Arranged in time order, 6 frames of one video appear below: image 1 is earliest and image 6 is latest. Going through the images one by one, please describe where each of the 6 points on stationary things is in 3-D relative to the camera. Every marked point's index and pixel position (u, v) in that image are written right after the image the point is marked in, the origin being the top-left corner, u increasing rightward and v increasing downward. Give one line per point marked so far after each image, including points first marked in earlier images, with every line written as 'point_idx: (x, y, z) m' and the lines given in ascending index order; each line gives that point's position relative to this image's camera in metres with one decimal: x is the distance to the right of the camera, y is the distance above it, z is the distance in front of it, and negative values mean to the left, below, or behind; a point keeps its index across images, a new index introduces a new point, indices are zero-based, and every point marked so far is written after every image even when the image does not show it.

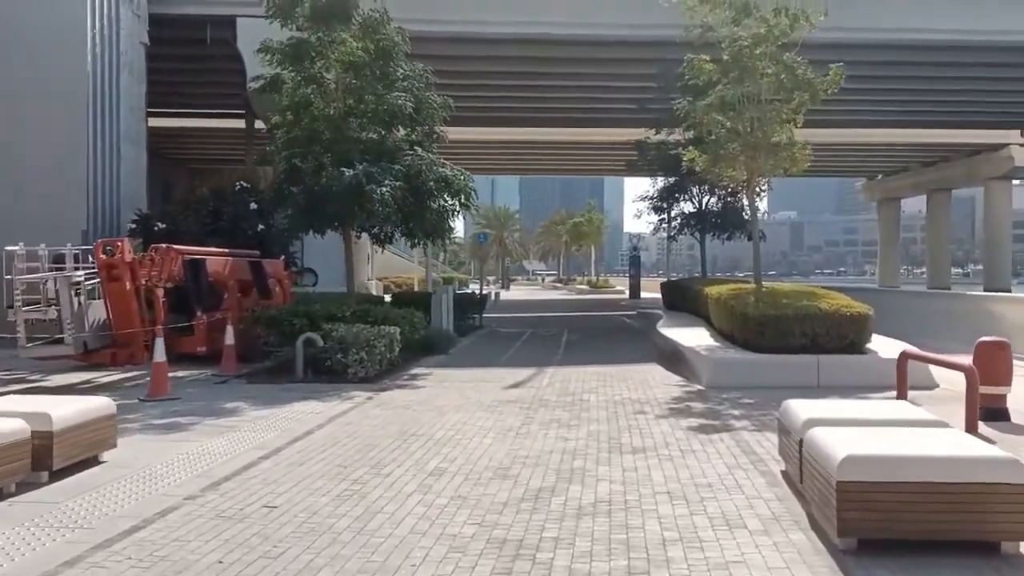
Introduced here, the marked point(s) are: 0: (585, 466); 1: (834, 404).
0: (+0.8, -2.0, +8.6) m
1: (+3.3, -1.2, +7.9) m
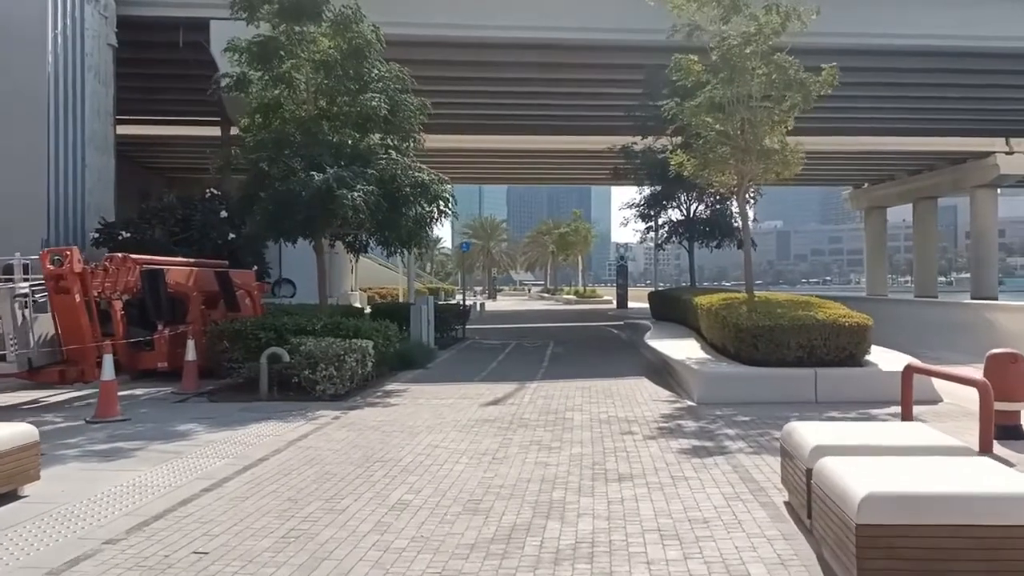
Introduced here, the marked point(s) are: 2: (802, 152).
0: (+0.5, -2.1, +7.7) m
1: (+3.1, -1.3, +7.1) m
2: (+6.9, +3.3, +18.2) m
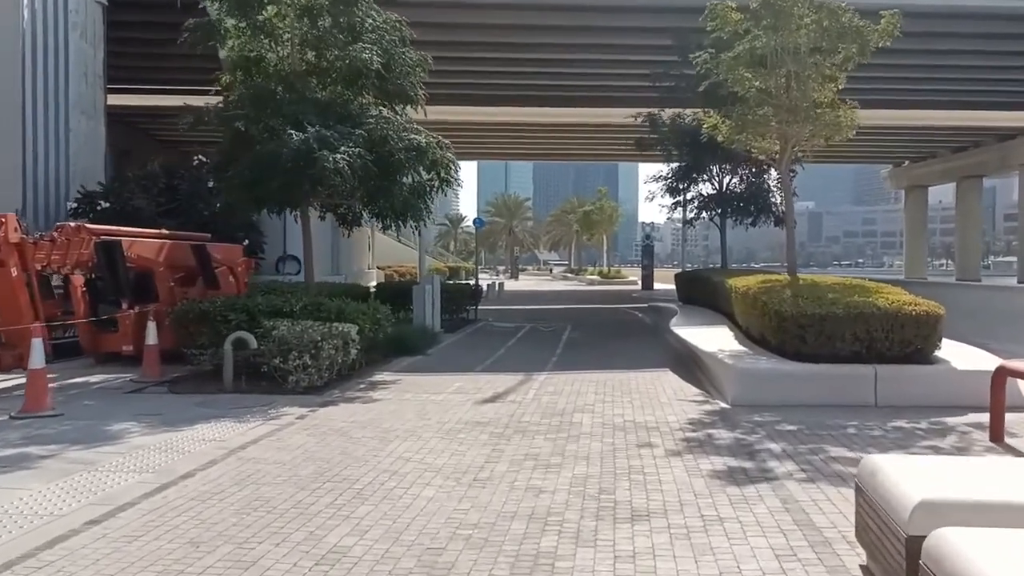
0: (+0.3, -1.9, +5.7) m
1: (+2.8, -1.2, +5.0) m
2: (+7.1, +3.7, +15.9) m
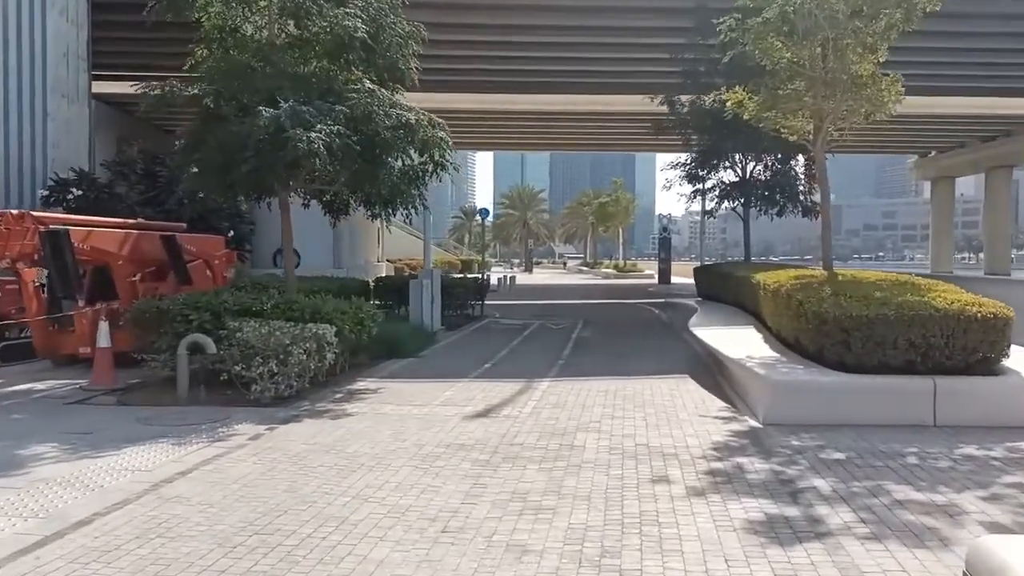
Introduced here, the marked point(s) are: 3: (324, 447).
0: (+0.1, -1.9, +4.1) m
1: (+2.6, -1.2, +3.3) m
2: (+7.1, +3.7, +14.1) m
3: (-2.1, -1.8, +8.5) m
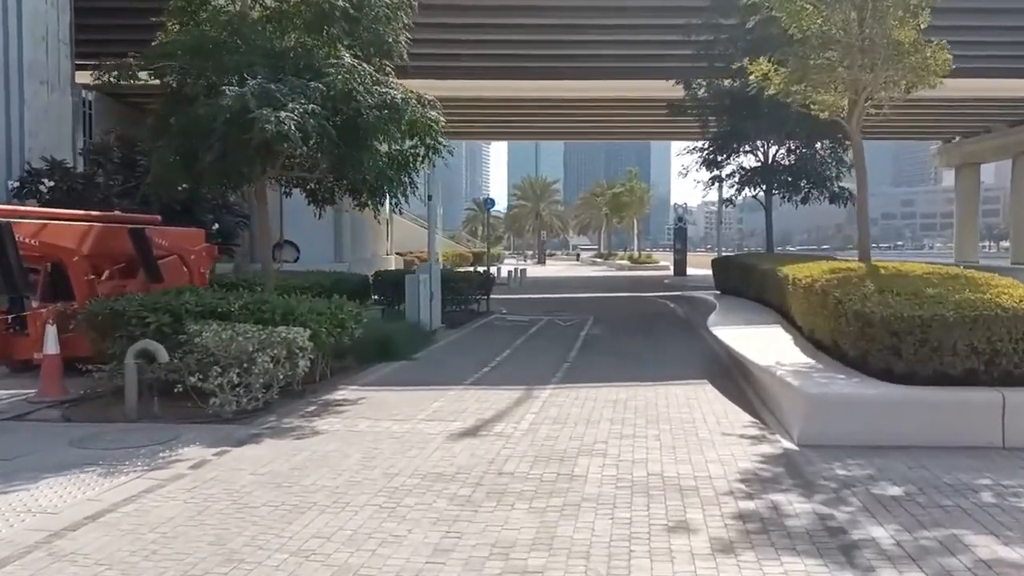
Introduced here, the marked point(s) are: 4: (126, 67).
0: (-0.1, -2.0, +2.7) m
1: (+2.4, -1.2, +1.9) m
2: (+7.1, +3.8, +12.5) m
3: (-2.2, -1.8, +7.2) m
4: (-6.8, +3.9, +13.4) m
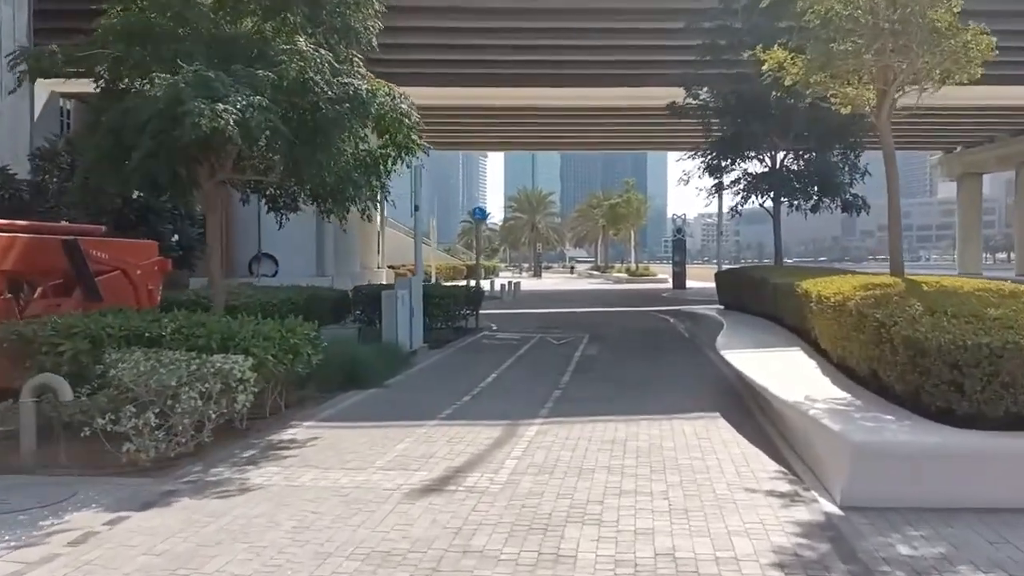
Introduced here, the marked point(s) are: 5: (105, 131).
0: (-0.3, -2.1, +1.1) m
1: (+2.2, -1.3, +0.2) m
2: (+6.8, +3.6, +11.0) m
3: (-2.4, -2.0, +5.5) m
4: (-7.1, +3.6, +11.8) m
5: (-5.6, +2.1, +10.6) m
